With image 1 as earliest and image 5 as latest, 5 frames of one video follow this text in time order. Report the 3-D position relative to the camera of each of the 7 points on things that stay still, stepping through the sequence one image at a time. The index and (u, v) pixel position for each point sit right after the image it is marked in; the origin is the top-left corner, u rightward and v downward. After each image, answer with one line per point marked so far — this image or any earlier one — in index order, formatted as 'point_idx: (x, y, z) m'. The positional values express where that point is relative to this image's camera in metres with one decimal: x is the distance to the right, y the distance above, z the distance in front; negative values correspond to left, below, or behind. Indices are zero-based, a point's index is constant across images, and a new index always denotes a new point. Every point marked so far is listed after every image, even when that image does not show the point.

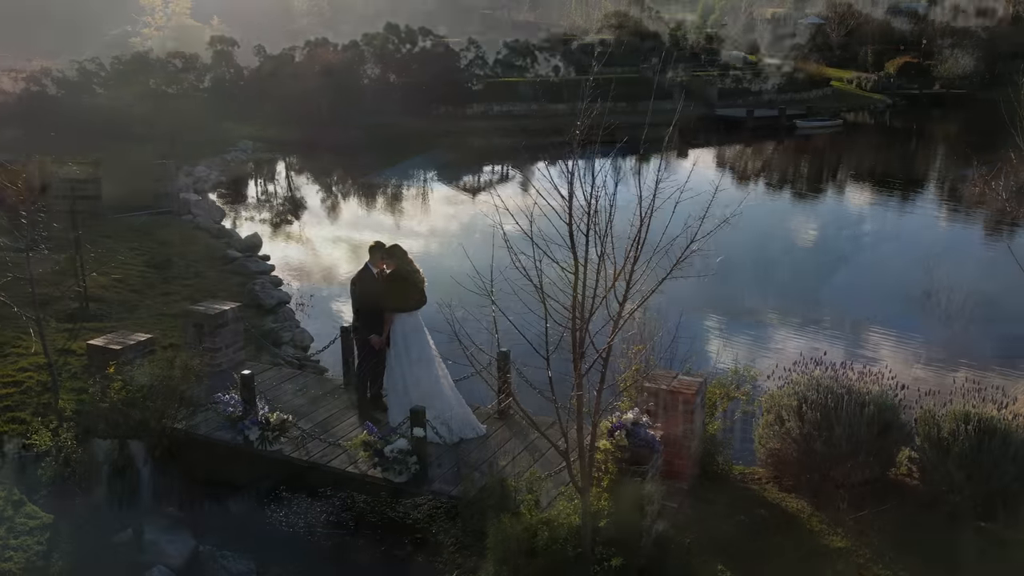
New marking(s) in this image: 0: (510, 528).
0: (0.0, -1.4, +4.8) m
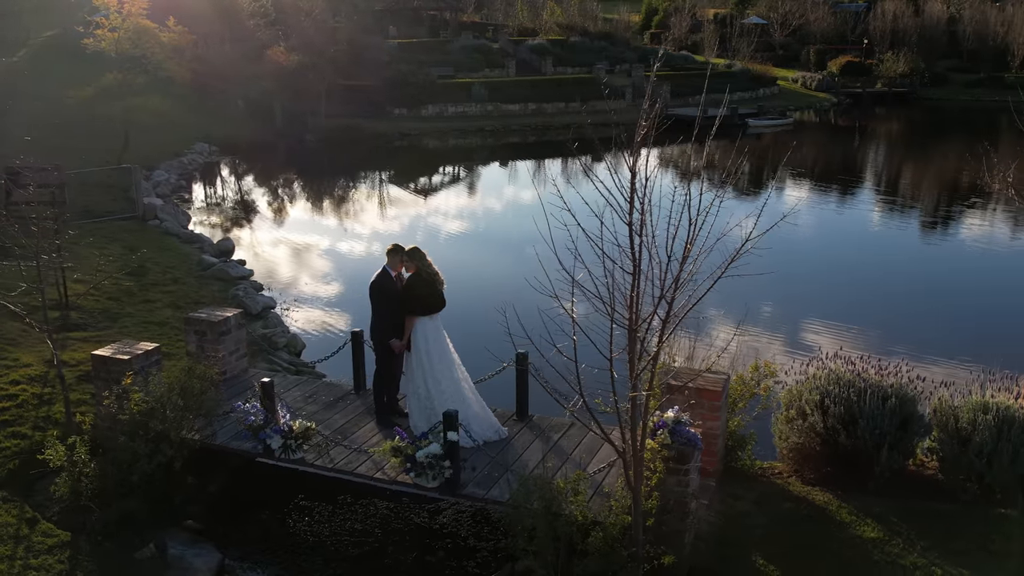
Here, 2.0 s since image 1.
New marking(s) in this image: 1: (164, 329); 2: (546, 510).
0: (+0.3, -1.4, +4.8) m
1: (-4.2, -0.6, +11.0) m
2: (+0.2, -1.3, +4.8) m
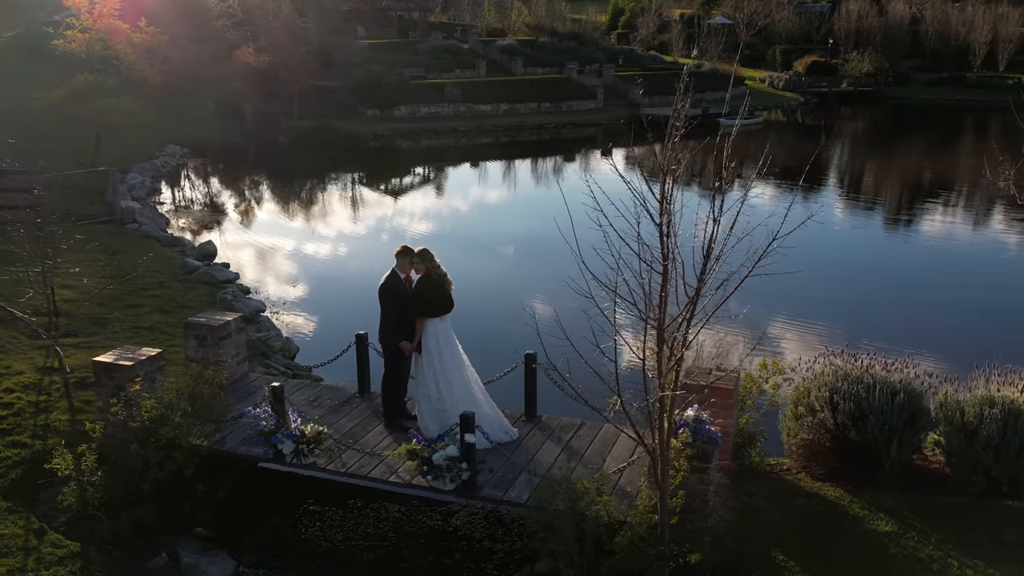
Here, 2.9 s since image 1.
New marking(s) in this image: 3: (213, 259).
0: (+0.4, -1.4, +4.8) m
1: (-4.2, -0.6, +10.9) m
2: (+0.3, -1.3, +4.8) m
3: (-6.3, +0.6, +17.4) m
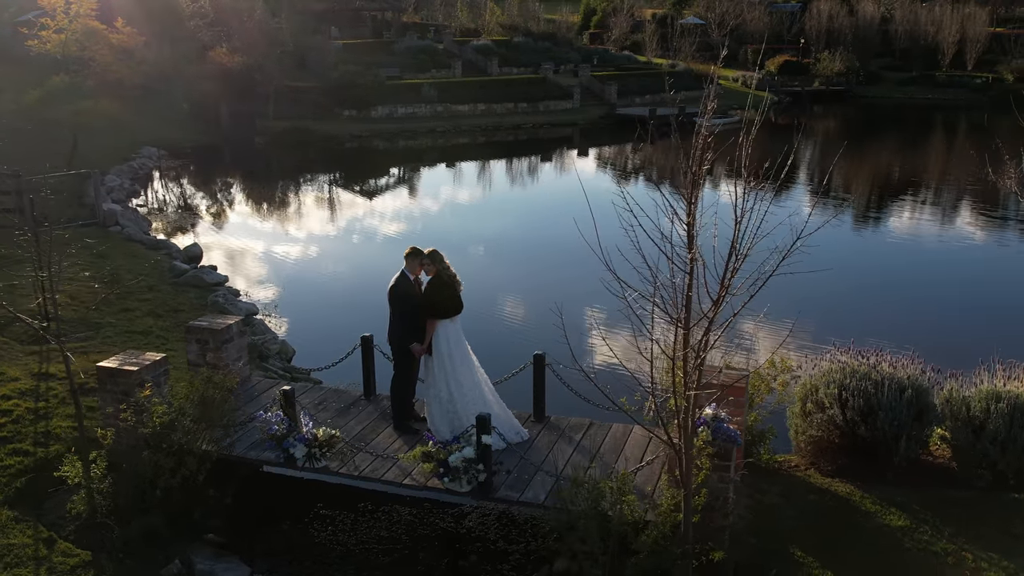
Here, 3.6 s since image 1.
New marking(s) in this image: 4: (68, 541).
0: (+0.6, -1.4, +4.8) m
1: (-4.2, -0.7, +10.7) m
2: (+0.5, -1.3, +4.8) m
3: (-6.5, +0.5, +17.2) m
4: (-3.0, -1.7, +5.7) m
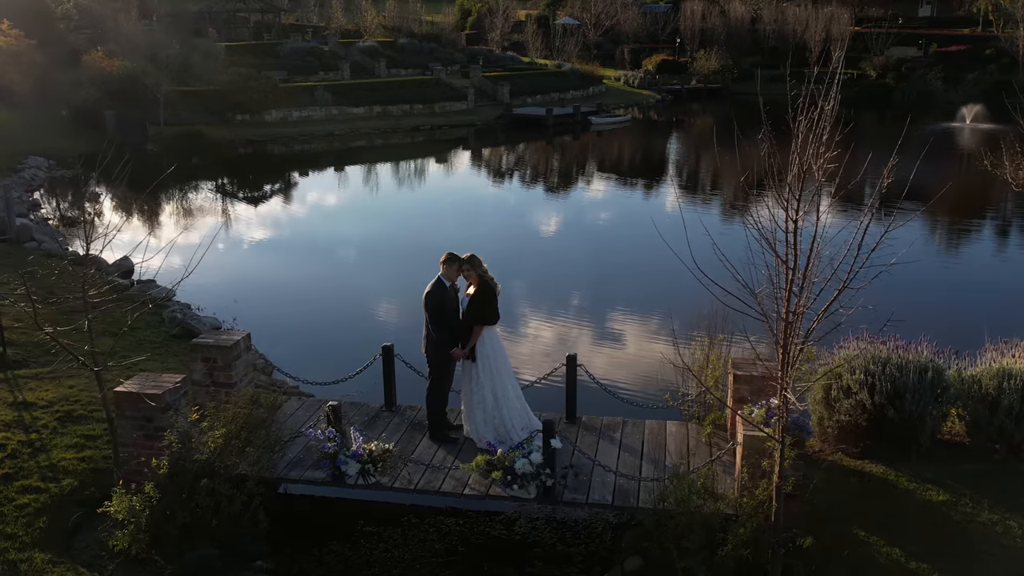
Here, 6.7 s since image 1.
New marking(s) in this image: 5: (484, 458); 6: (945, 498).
0: (+1.1, -1.4, +4.9) m
1: (-4.4, -0.9, +10.2) m
2: (+1.0, -1.3, +4.9) m
3: (-7.4, +0.2, +16.3) m
4: (-2.5, -1.9, +5.3) m
5: (-0.3, -1.2, +6.1) m
6: (+3.2, -1.5, +6.0) m
